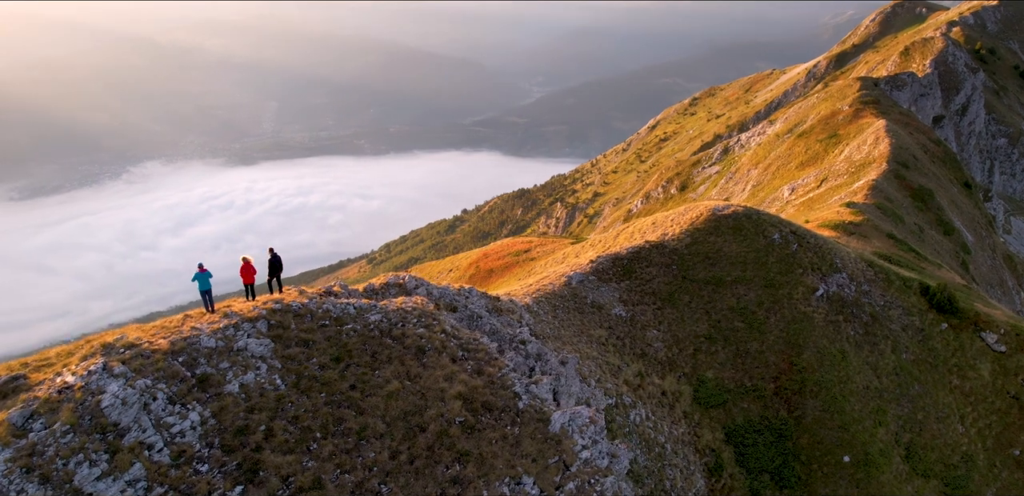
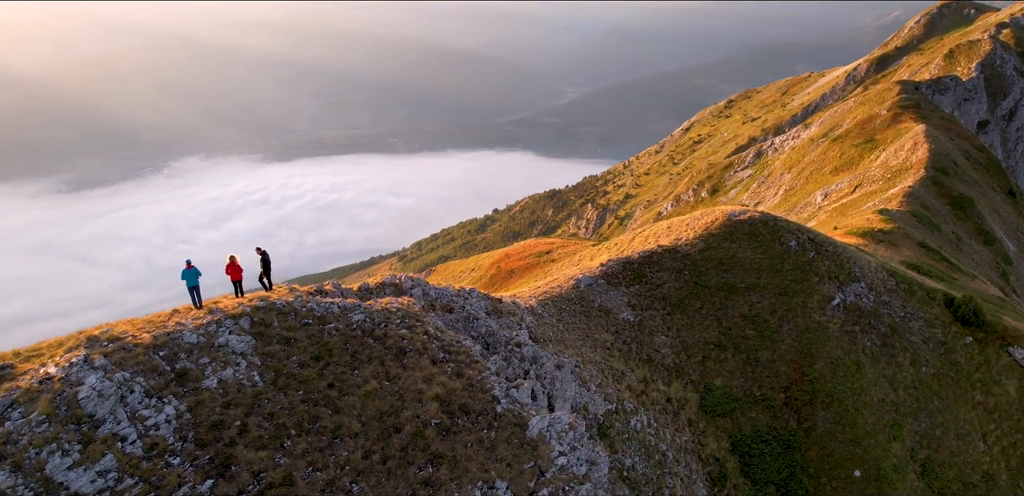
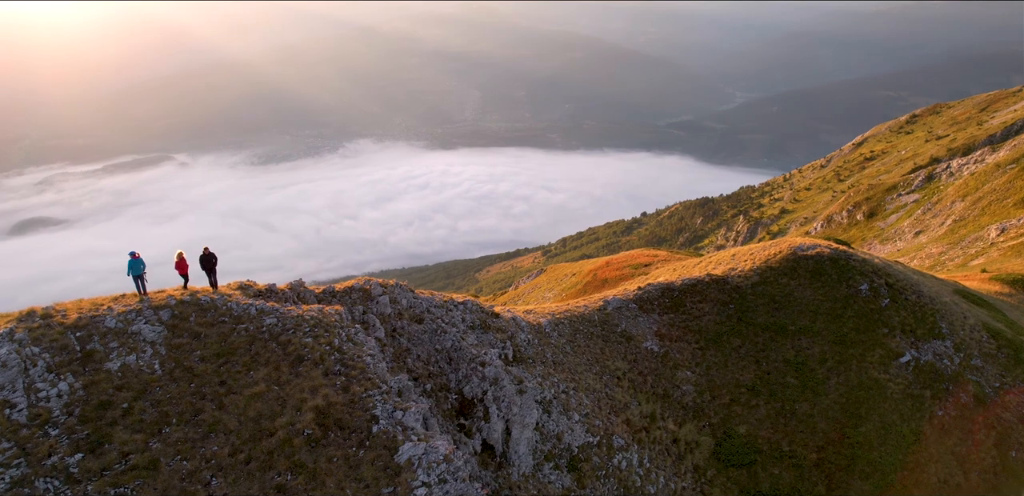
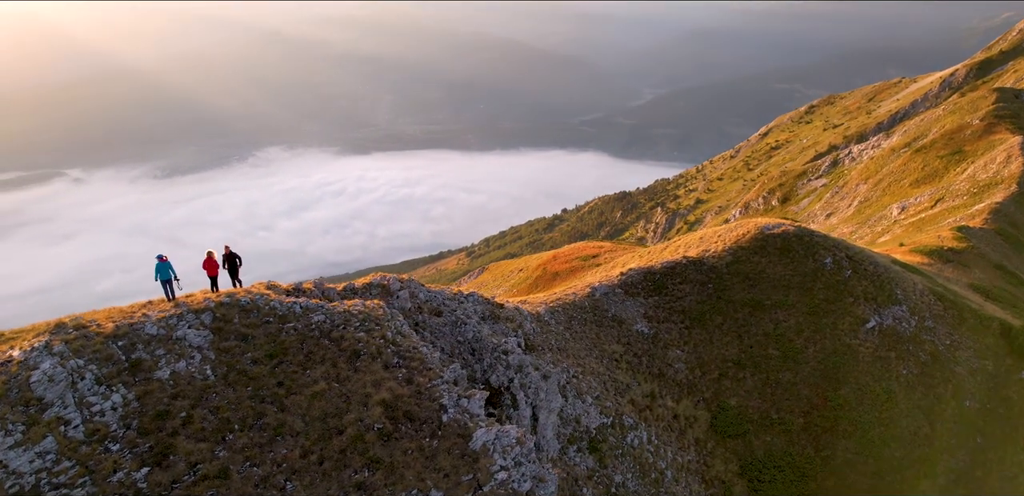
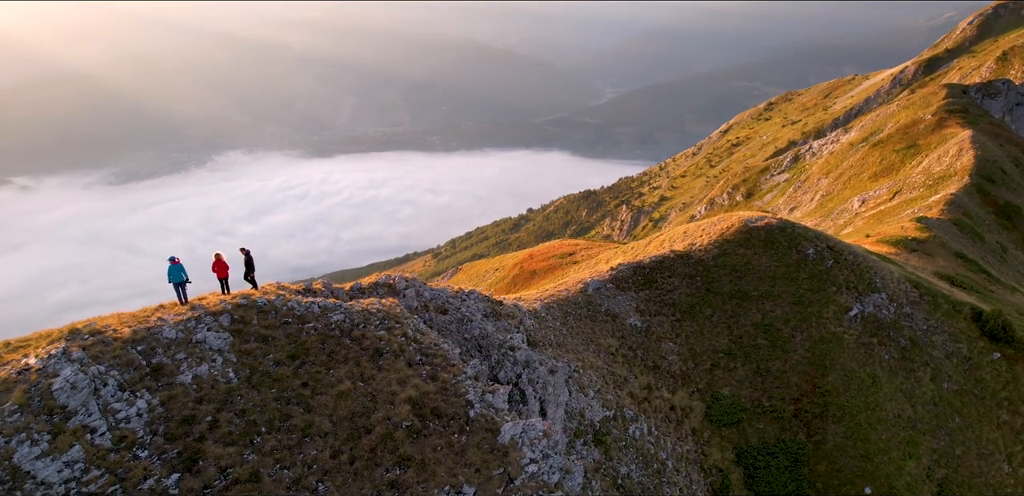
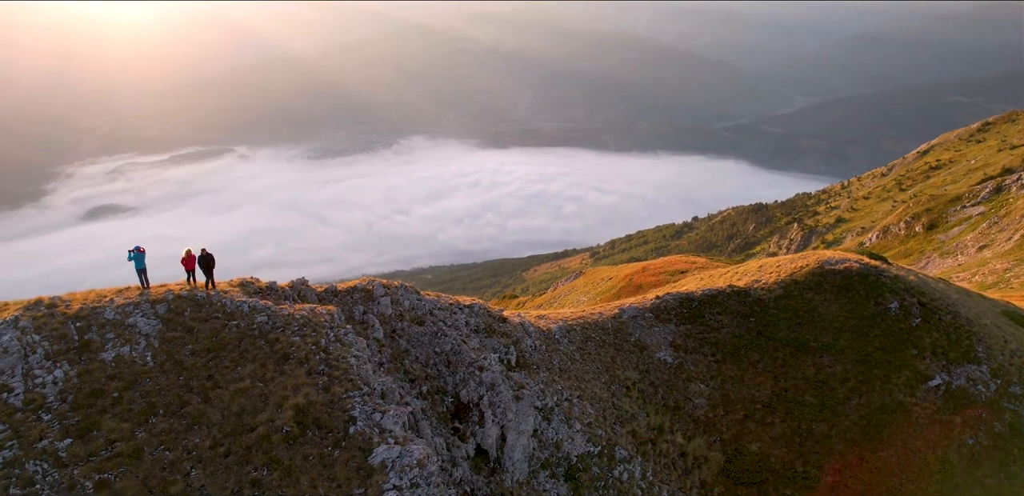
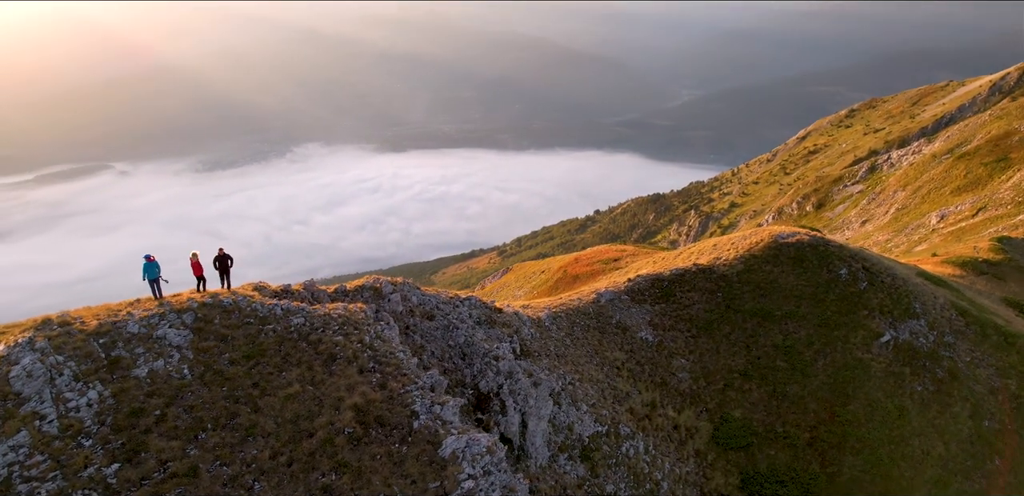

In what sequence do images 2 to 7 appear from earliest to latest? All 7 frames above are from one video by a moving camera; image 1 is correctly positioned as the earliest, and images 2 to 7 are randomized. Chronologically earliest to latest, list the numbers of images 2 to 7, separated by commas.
2, 5, 4, 7, 3, 6
